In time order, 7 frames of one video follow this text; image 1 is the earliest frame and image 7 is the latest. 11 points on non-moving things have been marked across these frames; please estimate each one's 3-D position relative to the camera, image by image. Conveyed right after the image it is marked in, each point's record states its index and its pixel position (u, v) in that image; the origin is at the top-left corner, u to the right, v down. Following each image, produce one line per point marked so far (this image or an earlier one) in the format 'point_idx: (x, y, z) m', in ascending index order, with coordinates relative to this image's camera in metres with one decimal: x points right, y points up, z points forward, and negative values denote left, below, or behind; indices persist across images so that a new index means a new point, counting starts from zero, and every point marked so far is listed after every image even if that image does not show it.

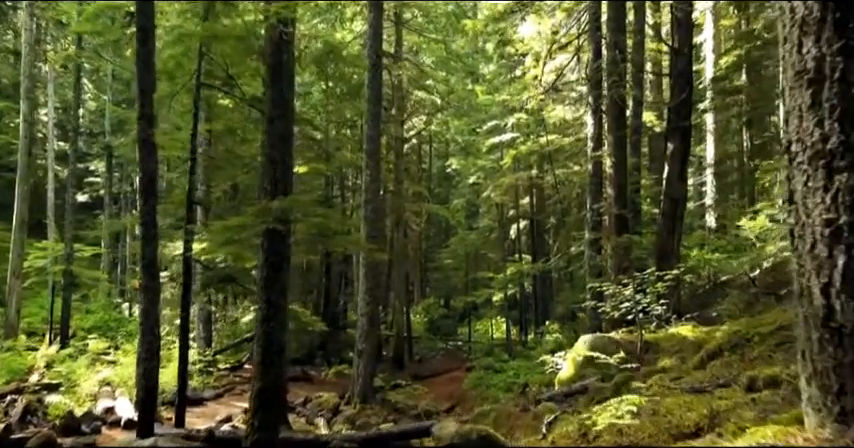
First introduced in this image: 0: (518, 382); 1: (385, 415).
0: (+2.6, -4.6, +17.9) m
1: (-1.1, -4.9, +16.0) m
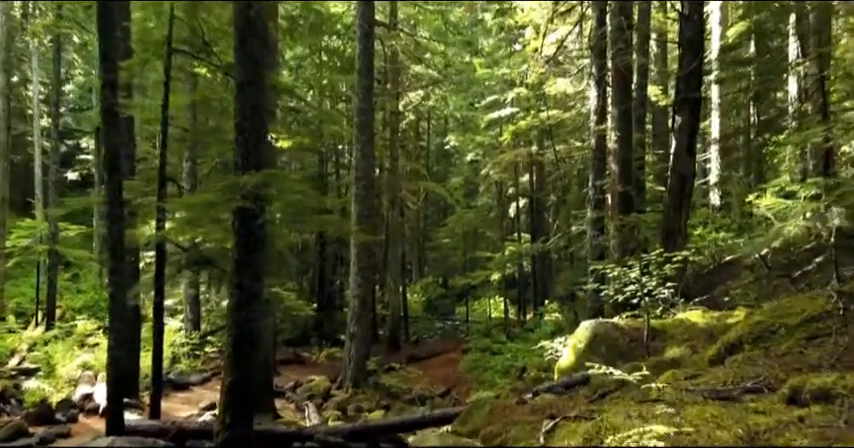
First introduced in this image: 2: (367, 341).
0: (+2.5, -4.0, +17.3) m
1: (-1.2, -4.4, +15.4) m
2: (-1.6, -3.1, +16.3) m
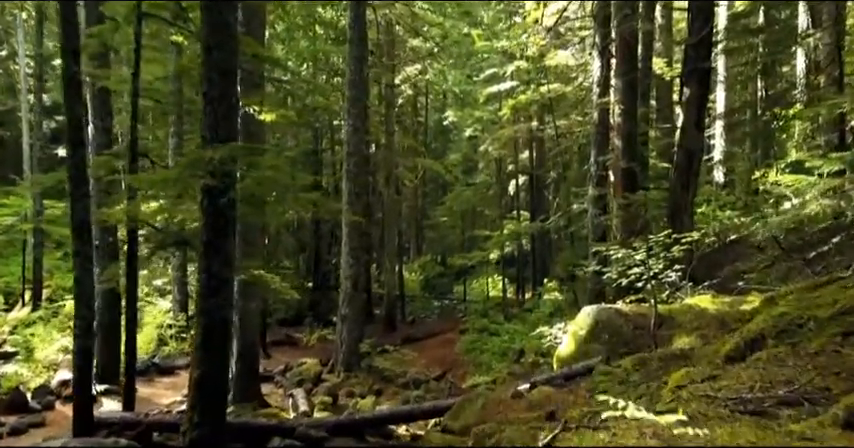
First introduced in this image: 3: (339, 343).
0: (+2.3, -3.4, +16.8) m
1: (-1.4, -3.9, +14.9) m
2: (-1.7, -2.5, +15.7) m
3: (-2.3, -3.0, +15.8) m
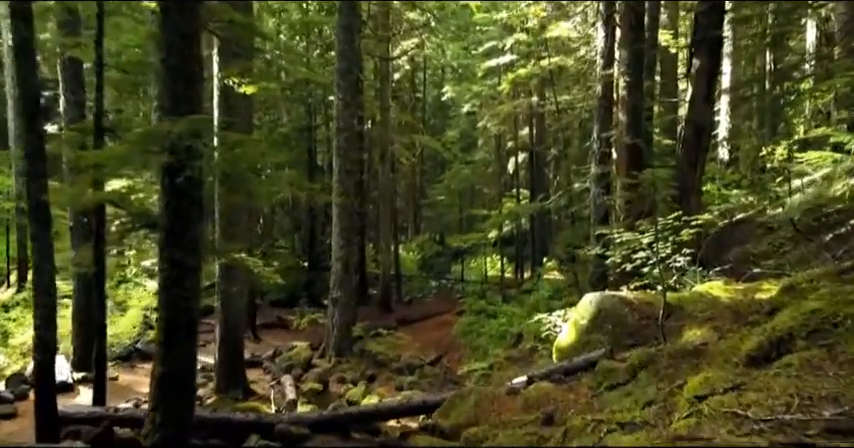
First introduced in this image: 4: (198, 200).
0: (+2.2, -2.8, +16.2) m
1: (-1.5, -3.4, +14.4) m
2: (-1.9, -2.0, +15.1) m
3: (-2.4, -2.5, +15.2) m
4: (-2.2, +0.2, +6.0) m
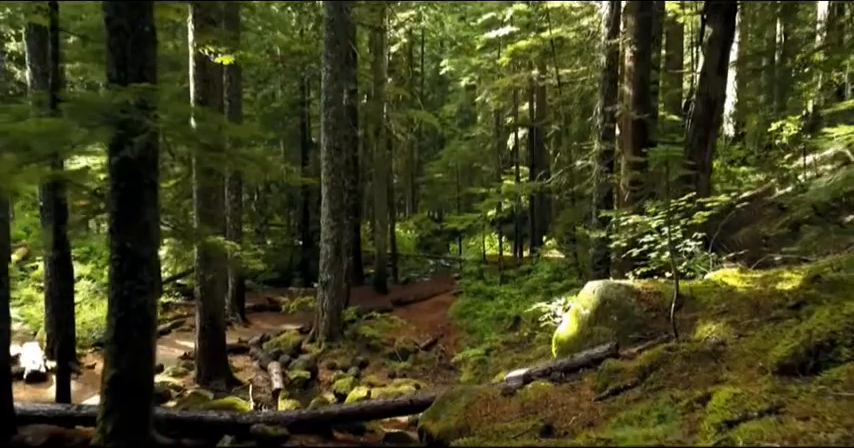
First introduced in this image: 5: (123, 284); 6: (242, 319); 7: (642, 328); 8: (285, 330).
0: (+2.1, -2.3, +15.6) m
1: (-1.6, -2.9, +13.8) m
2: (-2.0, -1.6, +14.5) m
3: (-2.5, -2.1, +14.6) m
4: (-2.4, +0.4, +5.3) m
5: (-2.6, -0.5, +5.3) m
6: (-4.9, -2.5, +16.3) m
7: (+2.4, -1.2, +6.9) m
8: (-3.5, -2.6, +15.2) m
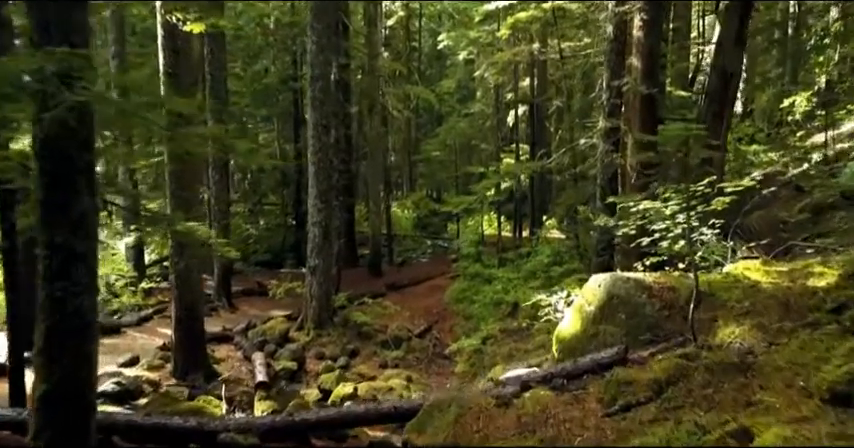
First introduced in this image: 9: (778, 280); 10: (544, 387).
0: (+1.9, -1.8, +14.9) m
1: (-1.8, -2.6, +13.1) m
2: (-2.1, -1.2, +13.8) m
3: (-2.7, -1.6, +13.9) m
4: (-2.5, +0.4, +4.5) m
5: (-2.7, -0.4, +4.5) m
6: (-5.0, -2.0, +15.6) m
7: (+2.3, -1.0, +6.2) m
8: (-3.6, -2.2, +14.5) m
9: (+3.5, -0.6, +6.2) m
10: (+1.1, -1.5, +5.7) m
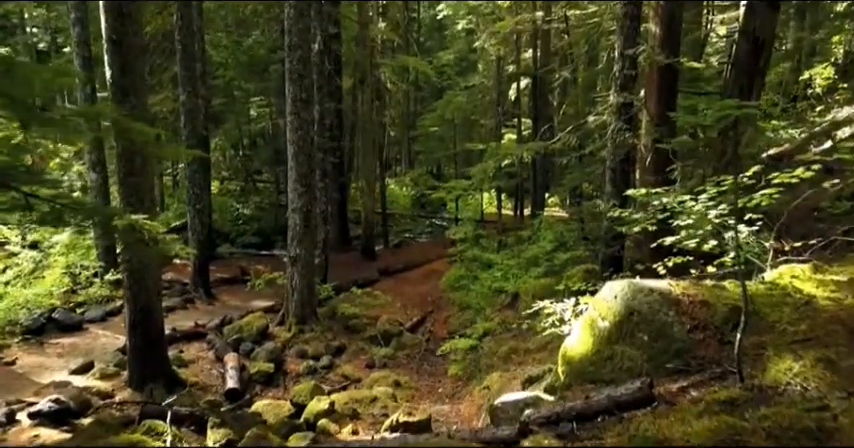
0: (+1.8, -1.5, +13.8) m
1: (-1.9, -2.3, +12.0) m
2: (-2.3, -0.9, +12.6) m
3: (-2.8, -1.3, +12.8) m
4: (-2.7, +0.4, +3.3) m
5: (-2.9, -0.5, +3.3) m
6: (-5.2, -1.7, +14.5) m
7: (+2.1, -1.1, +5.0) m
8: (-3.8, -1.8, +13.4) m
9: (+3.3, -0.6, +5.0) m
10: (+0.9, -1.5, +4.5) m
